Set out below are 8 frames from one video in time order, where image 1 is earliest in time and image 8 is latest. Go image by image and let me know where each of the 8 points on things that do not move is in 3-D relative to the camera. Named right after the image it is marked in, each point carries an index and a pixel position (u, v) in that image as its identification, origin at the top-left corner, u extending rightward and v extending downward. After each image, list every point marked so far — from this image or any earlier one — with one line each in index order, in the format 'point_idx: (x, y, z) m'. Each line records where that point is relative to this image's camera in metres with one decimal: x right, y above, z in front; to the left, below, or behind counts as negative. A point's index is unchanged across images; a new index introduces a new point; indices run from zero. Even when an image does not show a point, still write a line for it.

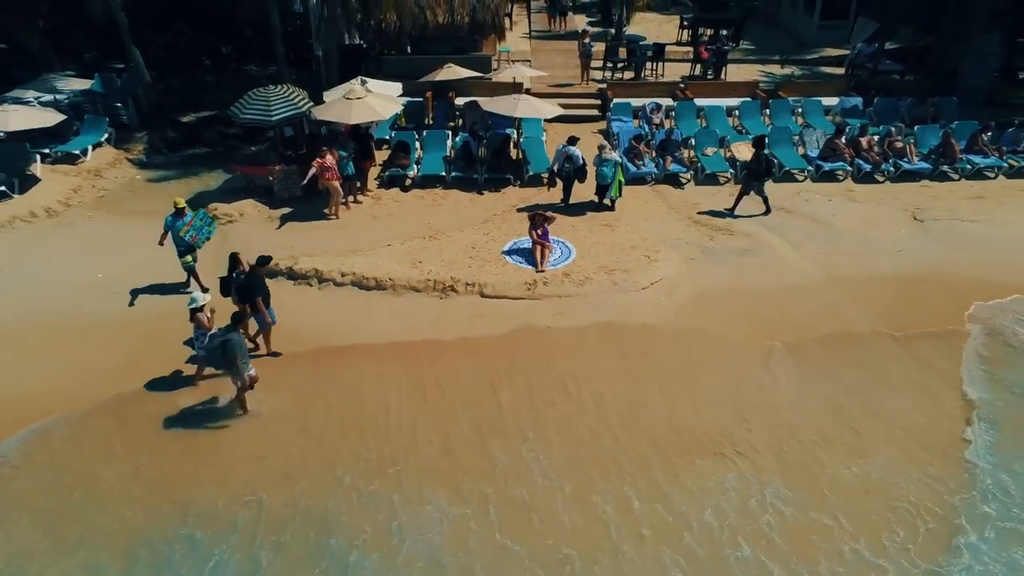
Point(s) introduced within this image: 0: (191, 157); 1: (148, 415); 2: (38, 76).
0: (-8.3, +3.4, +14.5) m
1: (-4.8, -1.8, +7.5) m
2: (-13.8, +6.2, +16.5) m
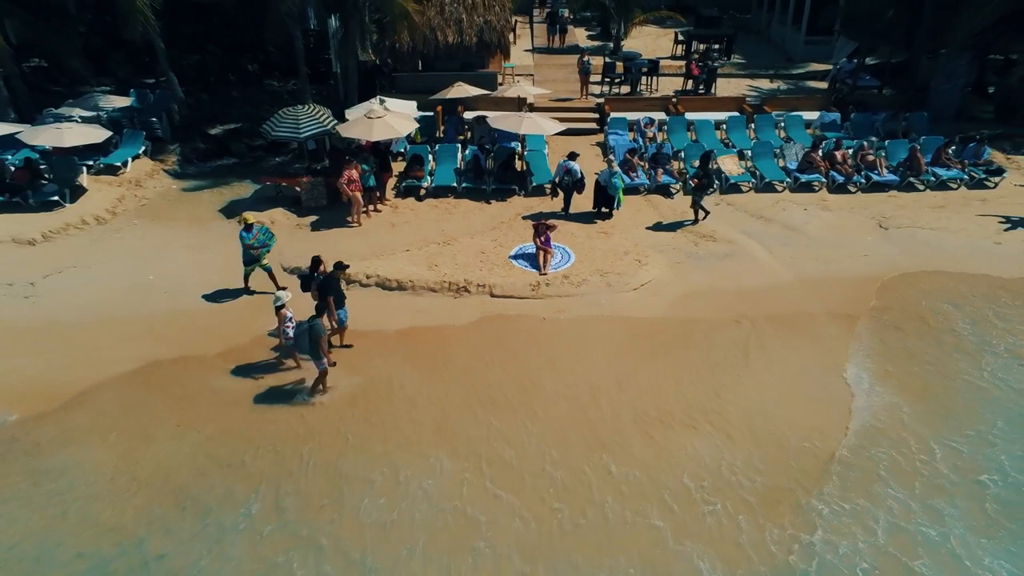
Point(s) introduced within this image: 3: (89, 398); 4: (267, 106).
0: (-8.2, +3.4, +15.8) m
1: (-4.7, -1.9, +8.8) m
2: (-13.7, +6.2, +17.8) m
3: (-6.7, -1.8, +8.9) m
4: (-7.8, +5.8, +18.0) m
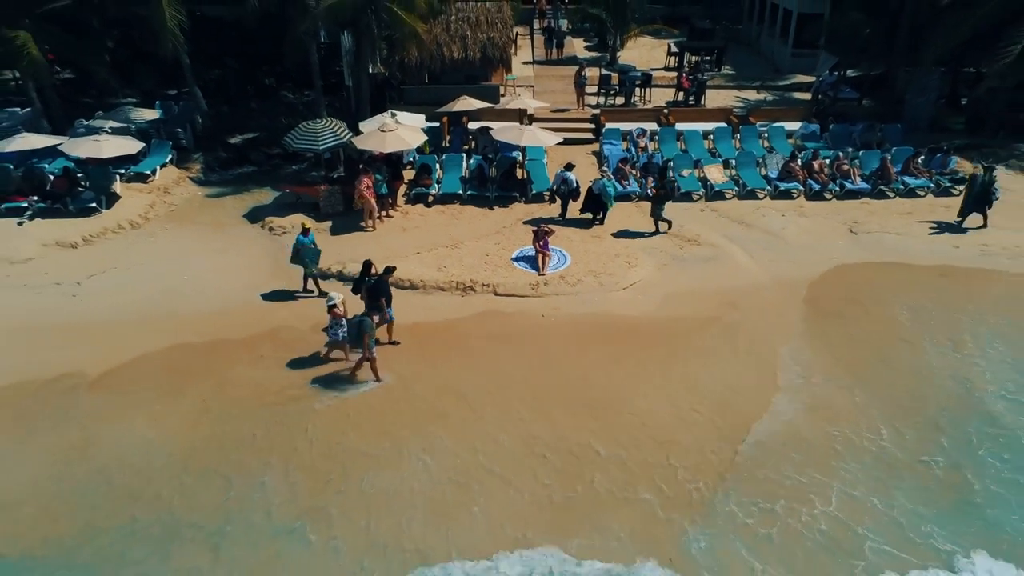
0: (-8.2, +3.4, +16.9) m
1: (-4.7, -1.8, +9.9) m
2: (-13.7, +6.2, +19.0) m
3: (-6.6, -1.8, +10.1) m
4: (-7.8, +5.8, +19.1) m
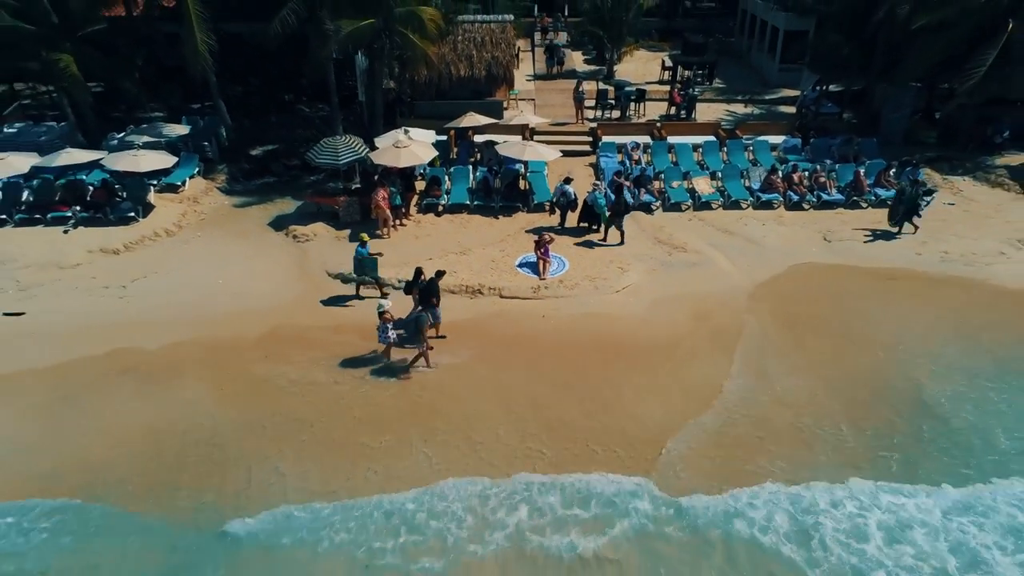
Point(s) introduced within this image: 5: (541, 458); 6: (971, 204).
0: (-8.1, +3.3, +18.2) m
1: (-4.6, -1.9, +11.2) m
2: (-13.6, +6.2, +20.3) m
3: (-6.5, -1.9, +11.4) m
4: (-7.7, +5.7, +20.4) m
5: (+0.5, -3.0, +9.7) m
6: (+13.3, +2.4, +16.2) m
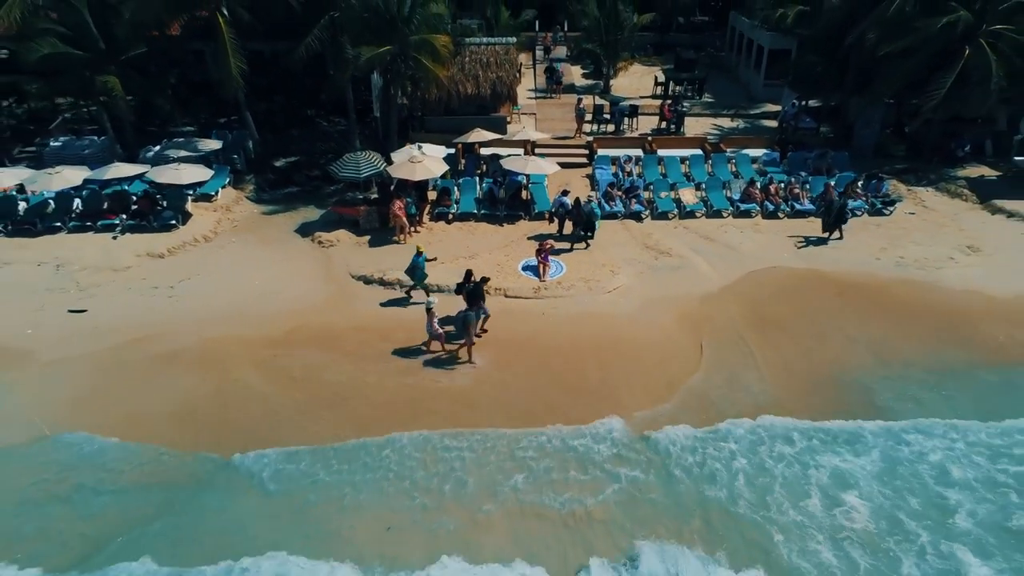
0: (-8.0, +3.3, +20.0) m
1: (-4.5, -1.9, +13.0) m
2: (-13.4, +6.2, +22.0) m
3: (-6.5, -1.9, +13.1) m
4: (-7.6, +5.7, +22.2) m
5: (+0.6, -3.0, +11.5) m
6: (+13.4, +2.4, +17.9) m
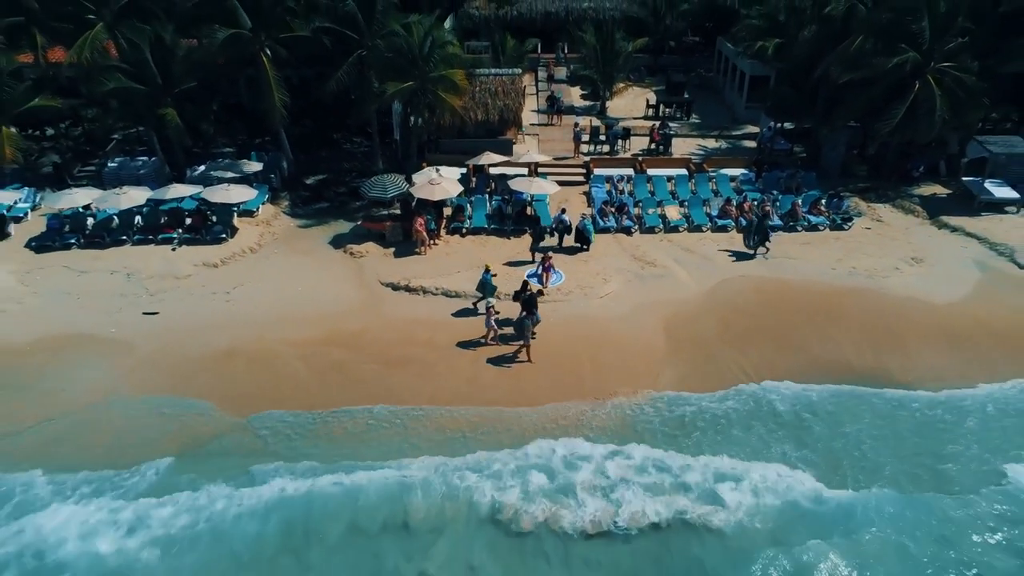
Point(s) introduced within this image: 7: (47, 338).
0: (-7.7, +3.2, +22.6) m
1: (-4.3, -2.1, +15.6) m
2: (-13.2, +6.0, +24.7) m
3: (-6.2, -2.1, +15.8) m
4: (-7.3, +5.5, +24.8) m
5: (+0.8, -3.2, +14.1) m
6: (+13.6, +2.2, +20.5) m
7: (-14.0, -1.5, +16.9) m
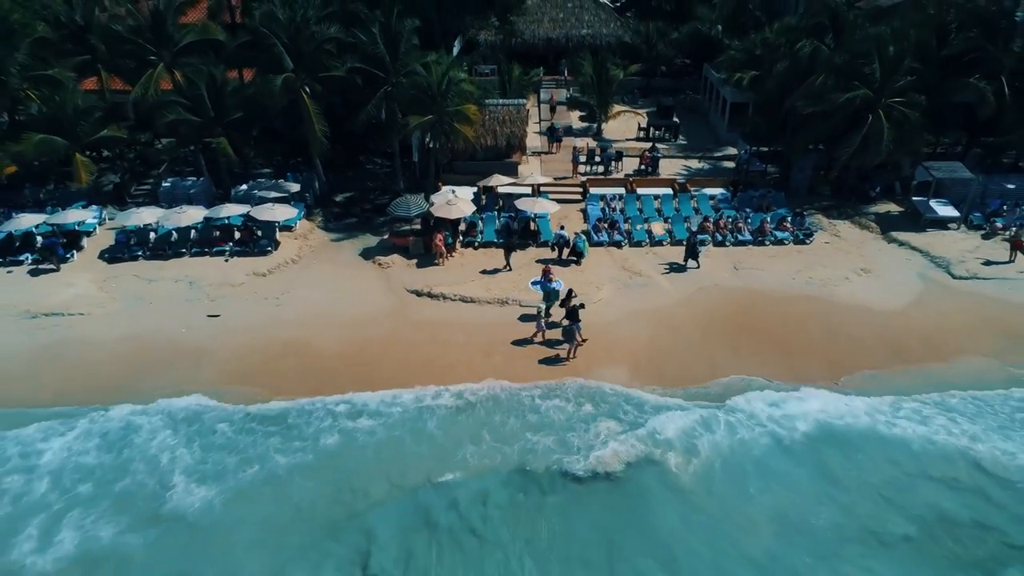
0: (-7.5, +2.9, +25.8) m
1: (-4.0, -2.4, +18.7) m
2: (-12.9, +5.7, +27.8) m
3: (-6.0, -2.3, +18.9) m
4: (-7.1, +5.3, +28.0) m
5: (+1.0, -3.5, +17.2) m
6: (+13.8, +1.9, +23.6) m
7: (-13.7, -1.7, +20.1) m
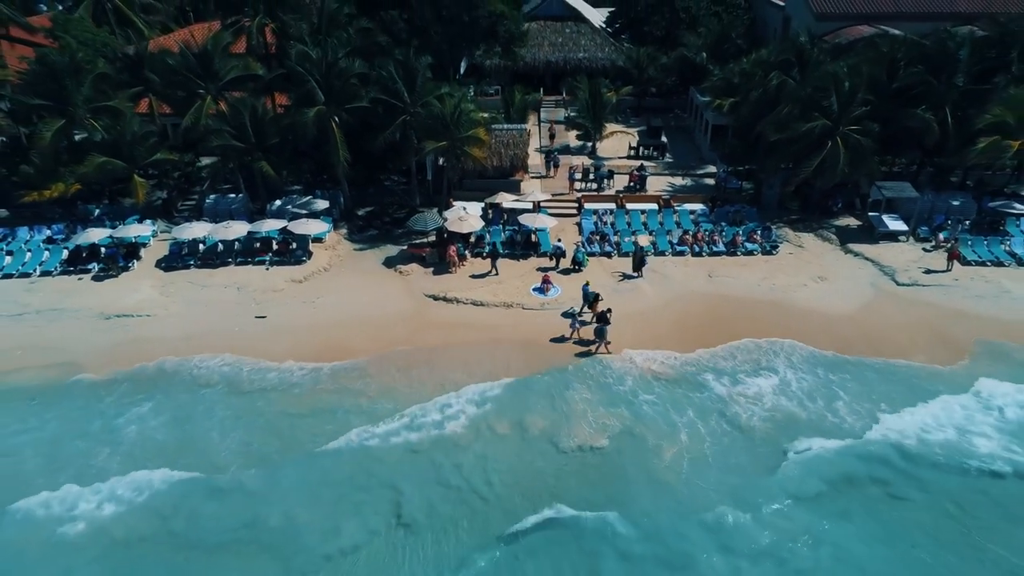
0: (-7.3, +2.7, +29.2) m
1: (-3.9, -2.6, +22.2) m
2: (-12.8, +5.5, +31.3) m
3: (-5.8, -2.5, +22.4) m
4: (-6.9, +5.1, +31.4) m
5: (+1.2, -3.7, +20.6) m
6: (+14.0, +1.7, +27.0) m
7: (-13.6, -1.9, +23.5) m
